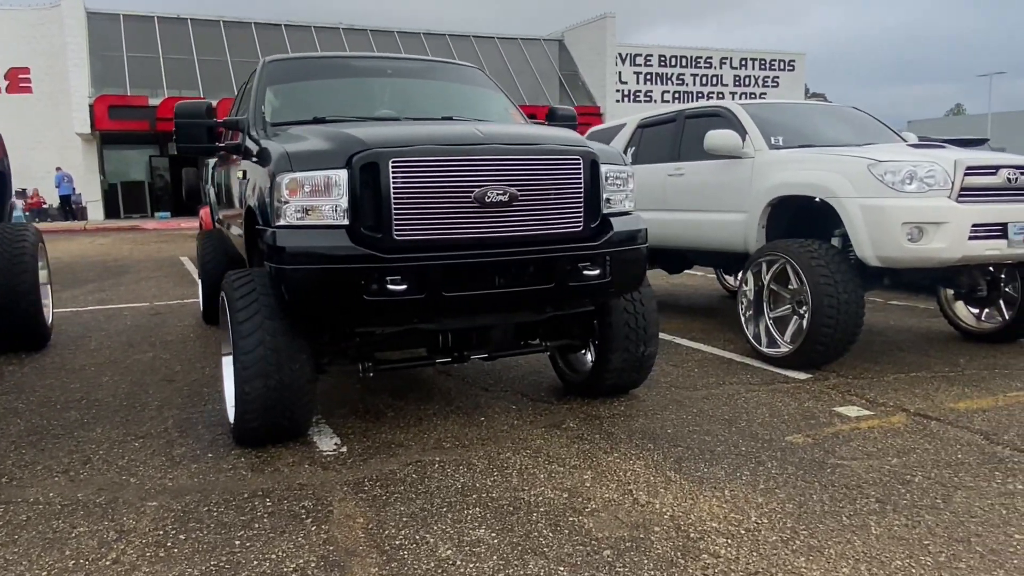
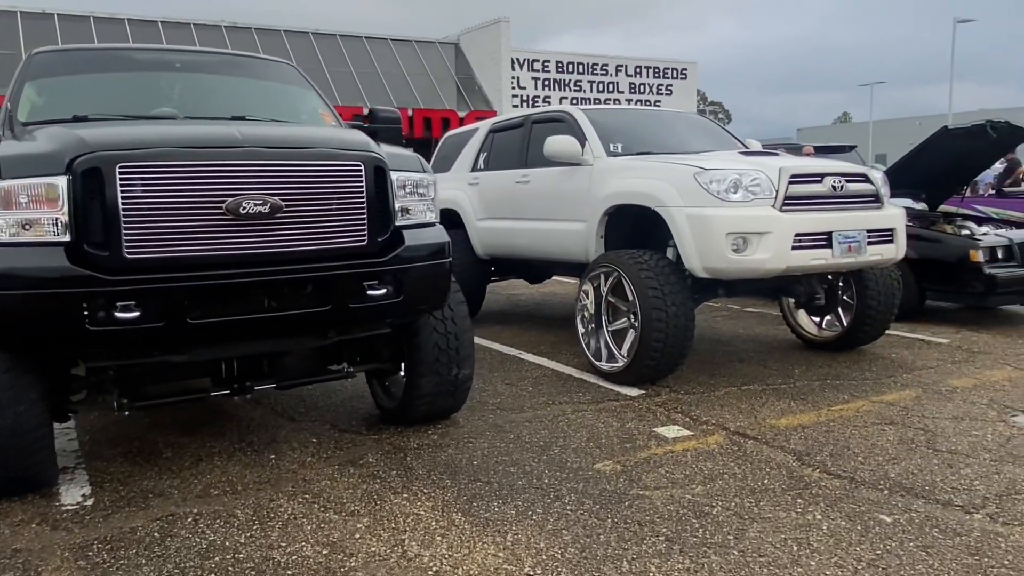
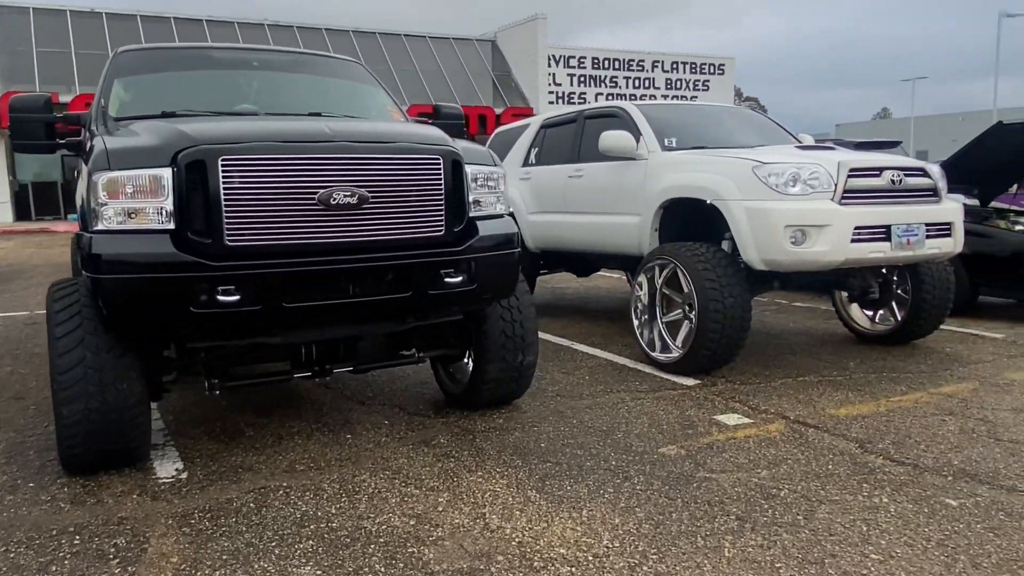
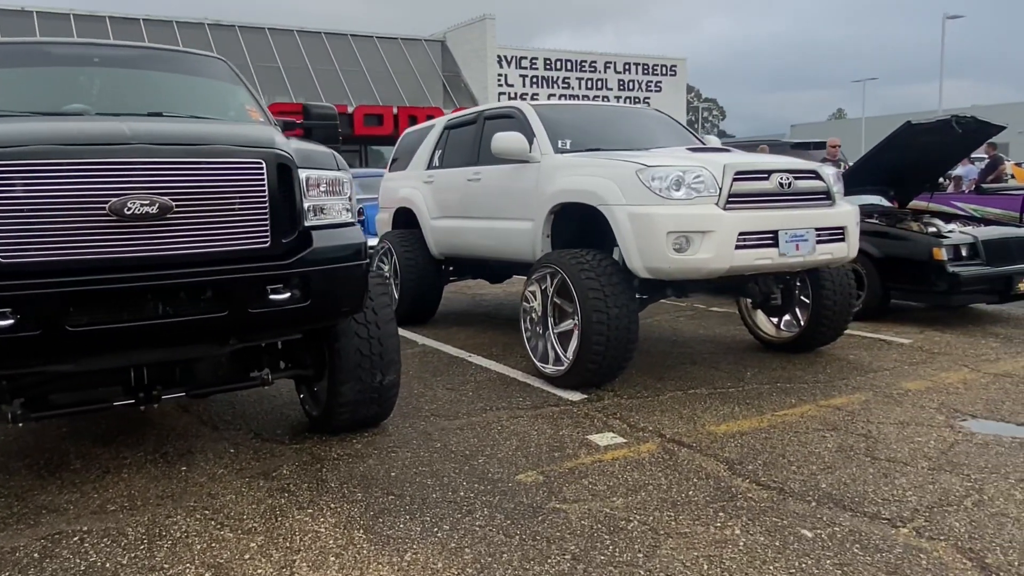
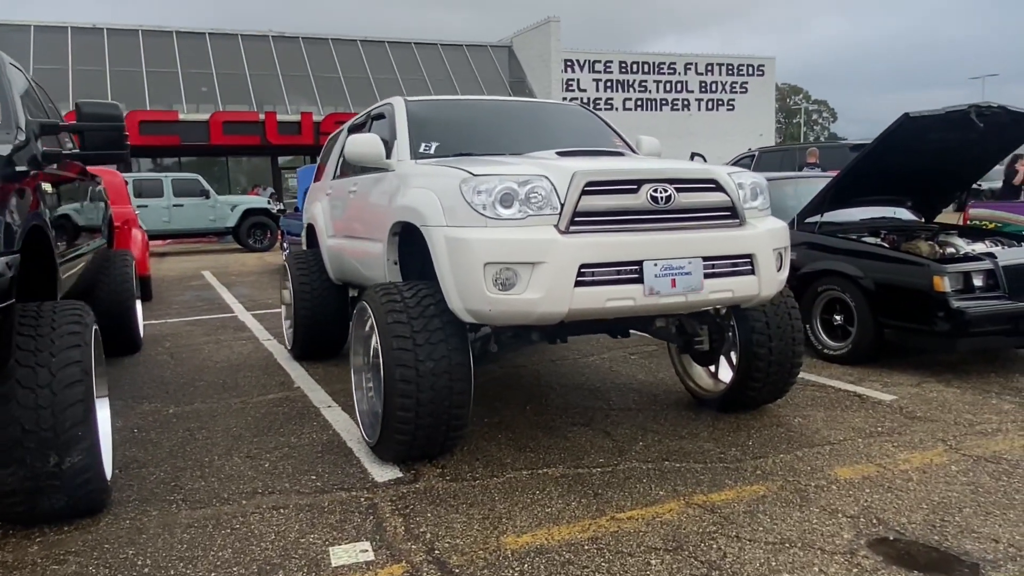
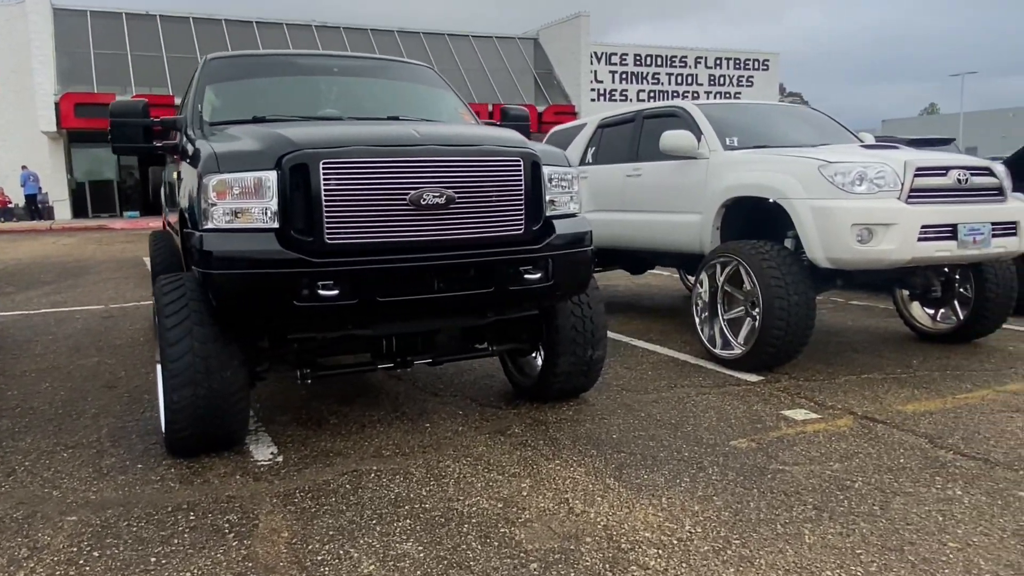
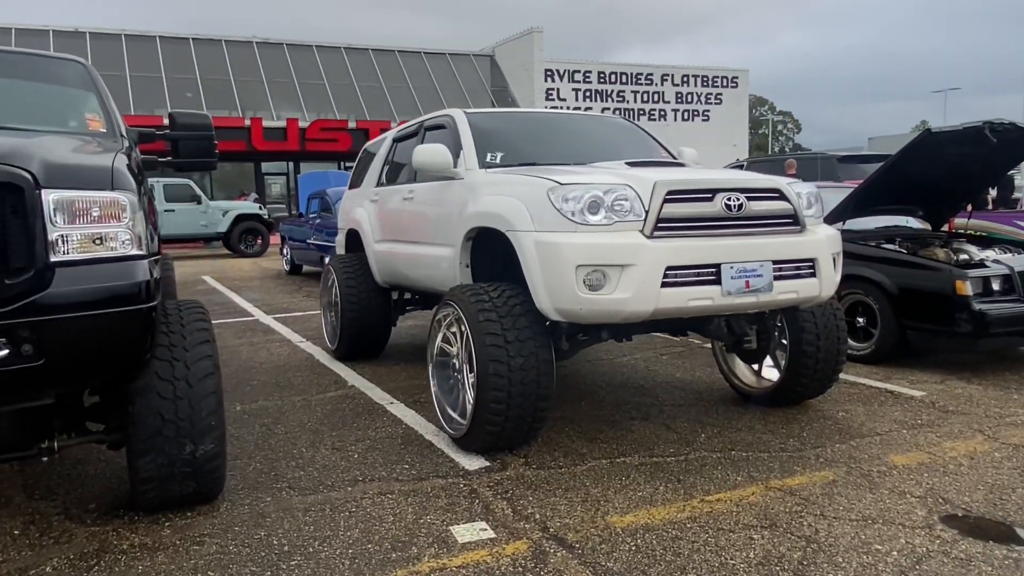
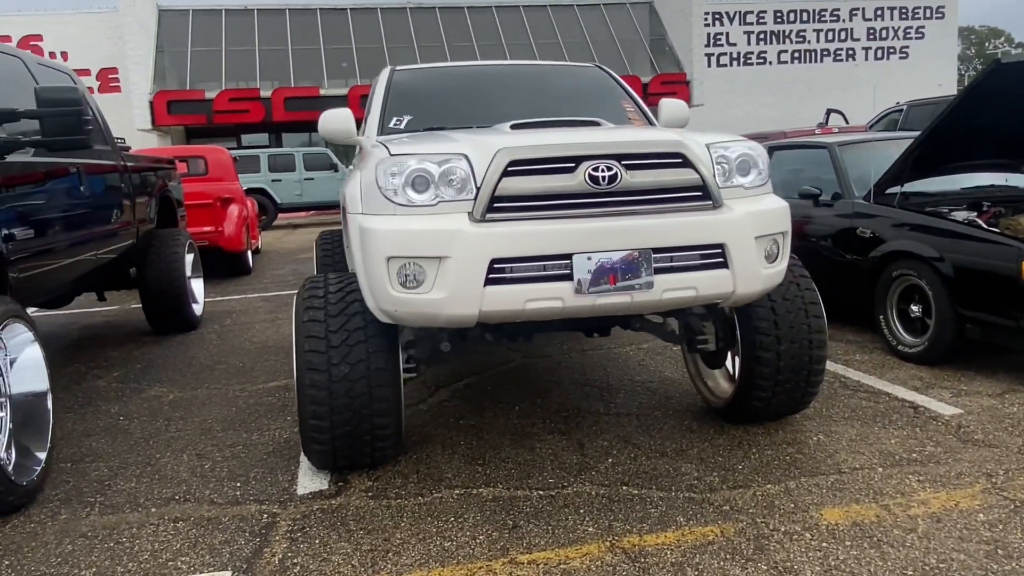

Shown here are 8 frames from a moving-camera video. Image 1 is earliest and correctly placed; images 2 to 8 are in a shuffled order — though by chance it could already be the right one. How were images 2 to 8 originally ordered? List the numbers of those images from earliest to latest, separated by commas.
6, 3, 2, 4, 7, 5, 8
